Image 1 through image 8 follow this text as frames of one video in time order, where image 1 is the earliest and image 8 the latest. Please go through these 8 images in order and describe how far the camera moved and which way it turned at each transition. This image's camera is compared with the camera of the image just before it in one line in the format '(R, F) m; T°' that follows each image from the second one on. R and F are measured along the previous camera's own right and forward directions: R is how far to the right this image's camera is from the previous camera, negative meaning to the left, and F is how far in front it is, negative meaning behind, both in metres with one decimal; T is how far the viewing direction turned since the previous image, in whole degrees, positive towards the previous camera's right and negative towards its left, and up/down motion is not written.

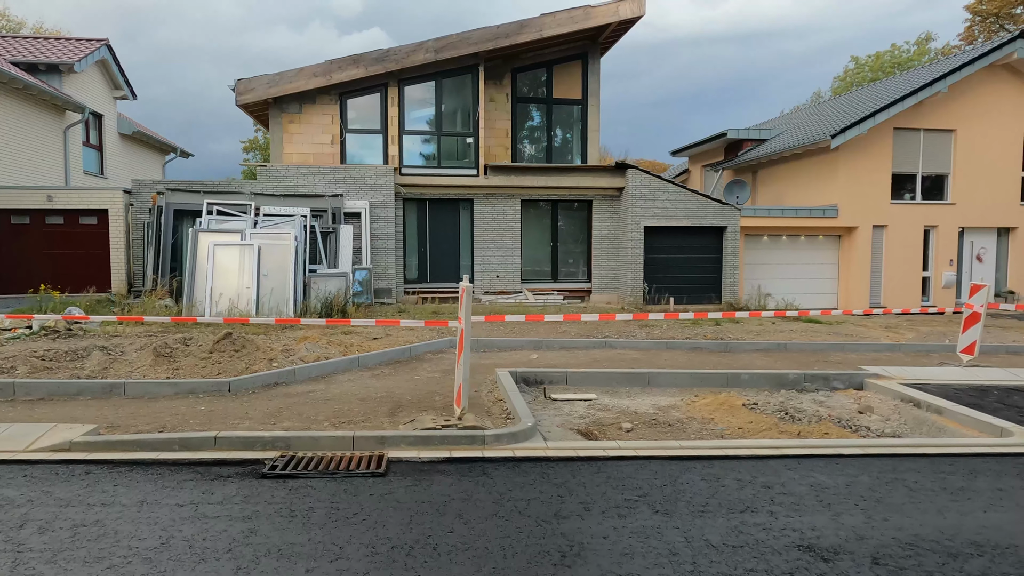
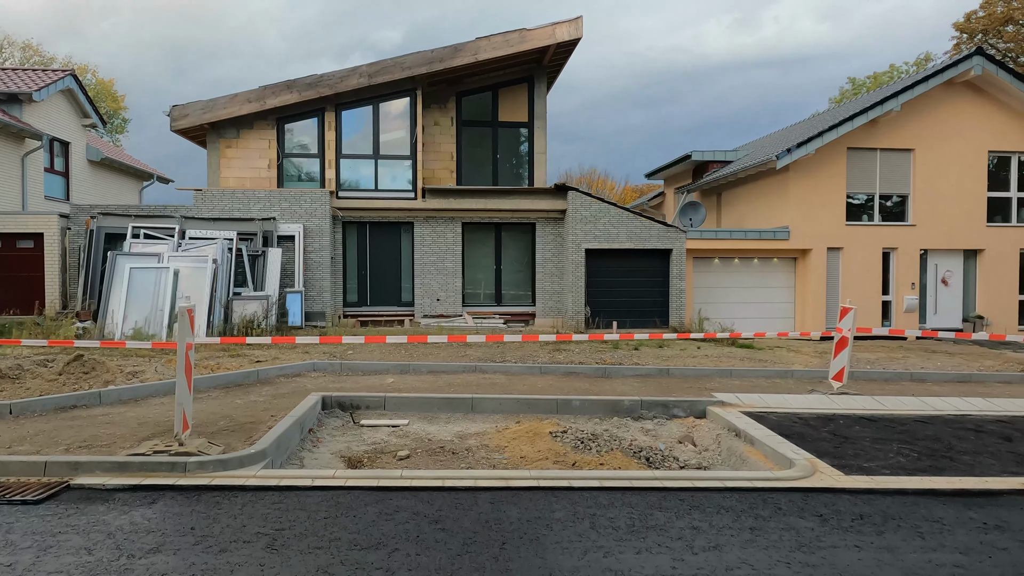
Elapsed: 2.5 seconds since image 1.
(+2.2, +0.2) m; -3°
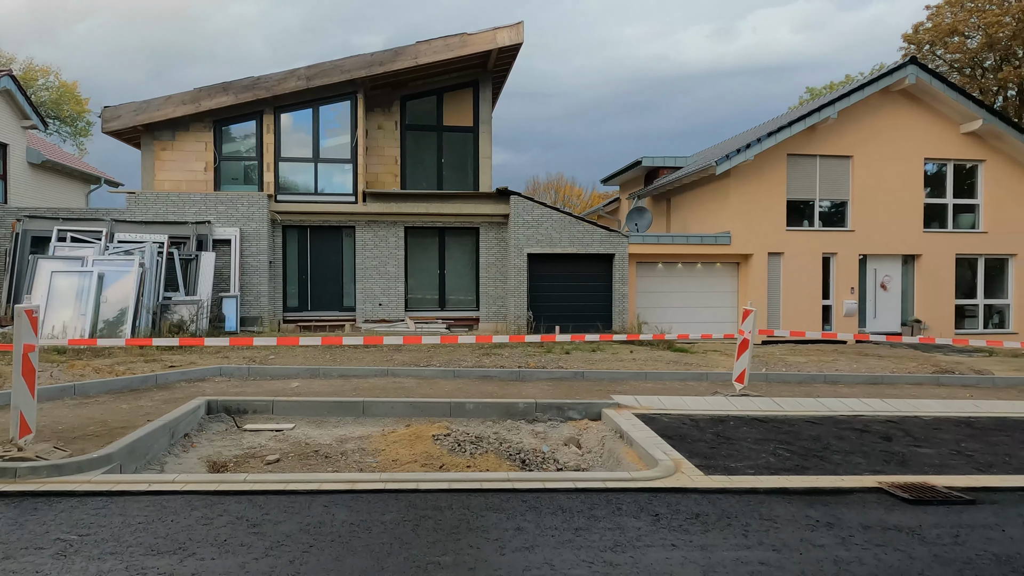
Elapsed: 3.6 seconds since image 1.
(+0.9, 0.0) m; +2°
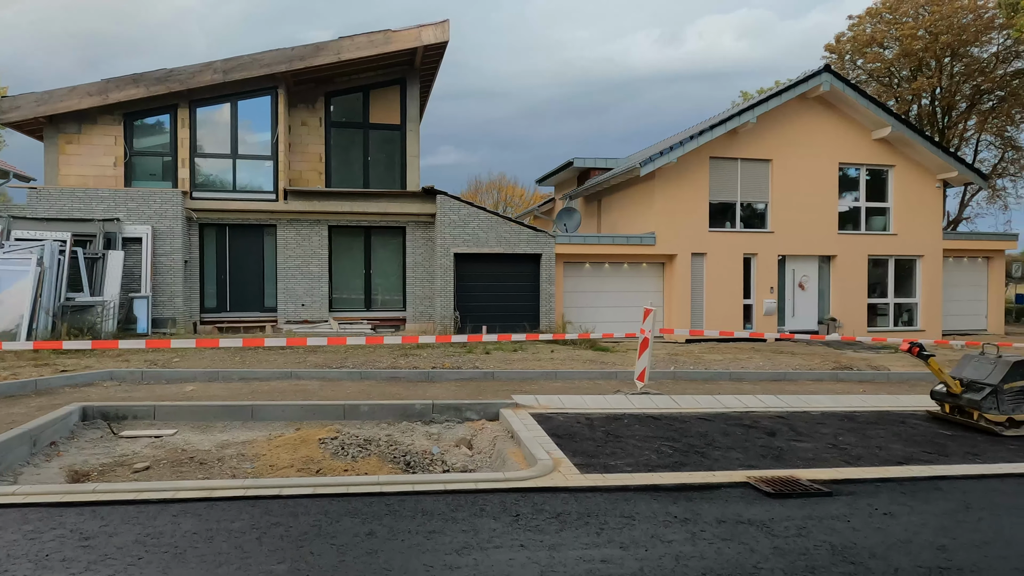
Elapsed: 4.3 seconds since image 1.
(+0.5, 0.0) m; +4°
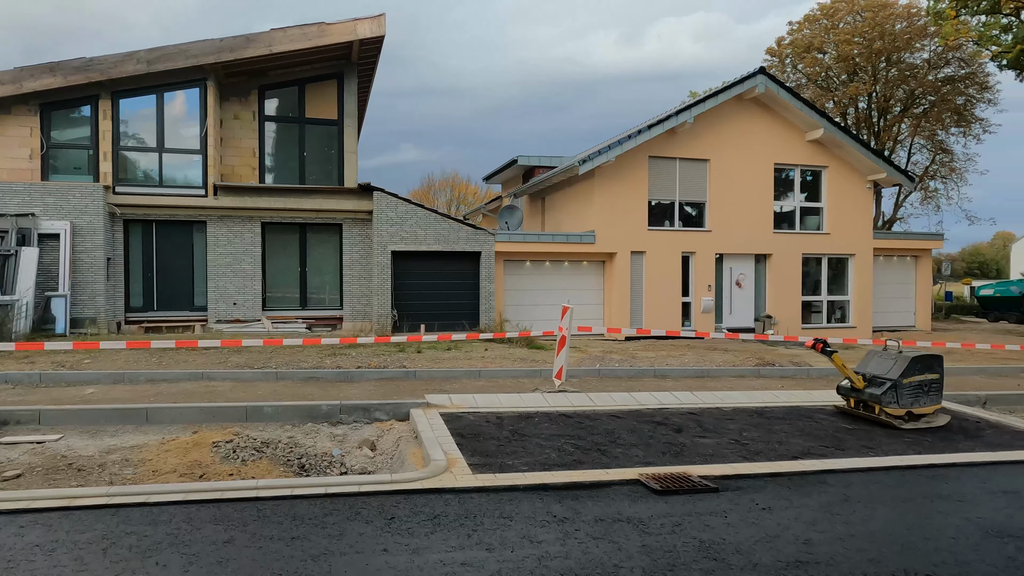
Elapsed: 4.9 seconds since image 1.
(+0.5, +0.1) m; +3°
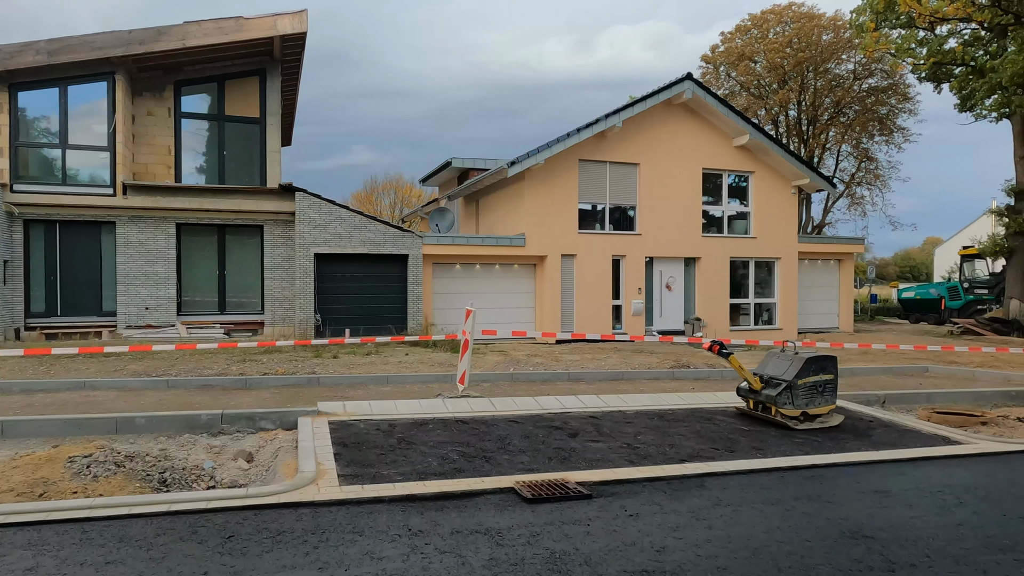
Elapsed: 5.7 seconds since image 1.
(+0.6, +0.2) m; +4°
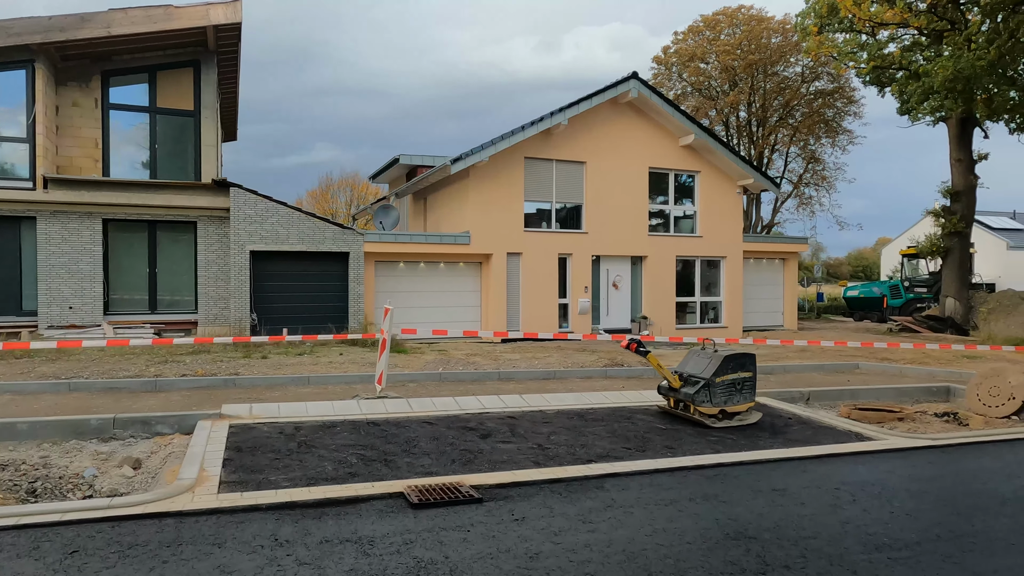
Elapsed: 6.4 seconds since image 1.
(+0.5, +0.1) m; +3°
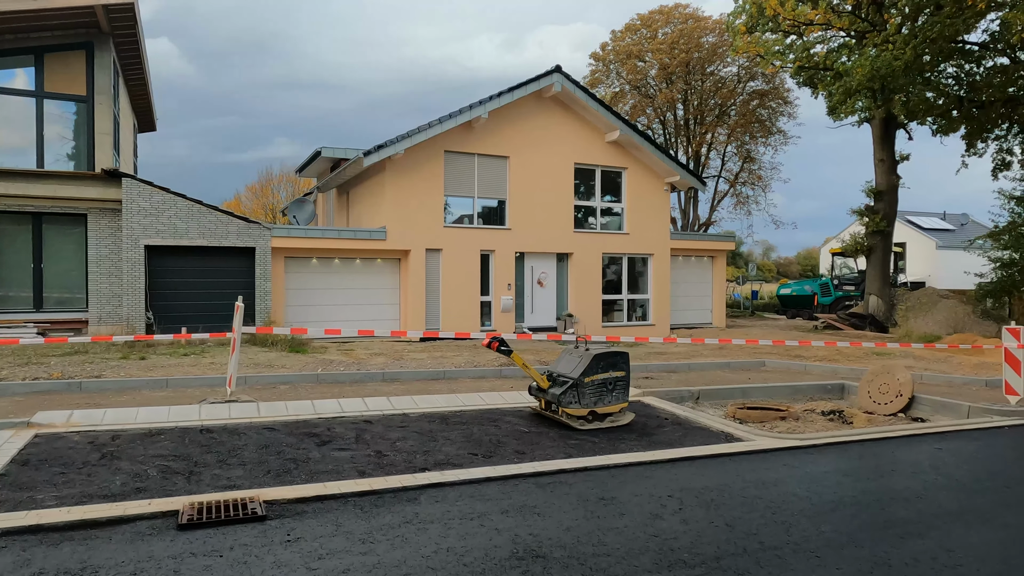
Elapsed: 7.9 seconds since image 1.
(+1.0, +0.4) m; +3°
